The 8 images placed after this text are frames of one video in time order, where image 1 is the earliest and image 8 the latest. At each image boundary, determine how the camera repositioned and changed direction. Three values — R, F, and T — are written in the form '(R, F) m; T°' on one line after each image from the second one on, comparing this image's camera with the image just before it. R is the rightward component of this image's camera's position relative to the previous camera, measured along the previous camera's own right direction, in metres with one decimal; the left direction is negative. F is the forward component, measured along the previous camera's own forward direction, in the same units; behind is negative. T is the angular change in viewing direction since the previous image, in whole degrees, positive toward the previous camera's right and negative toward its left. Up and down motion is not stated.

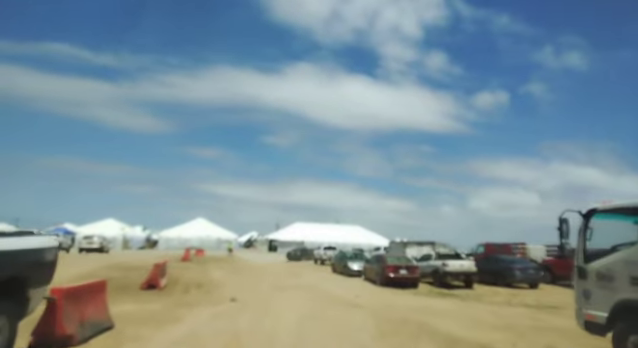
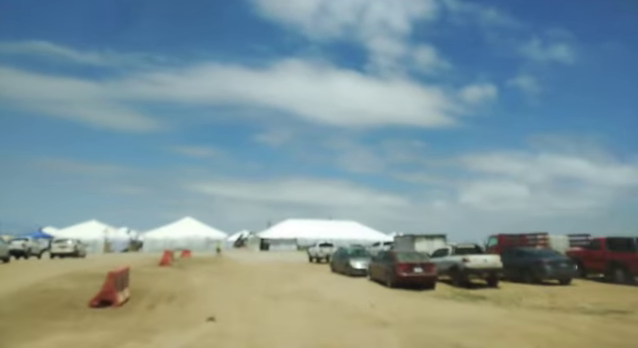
(-0.3, +3.1) m; +1°
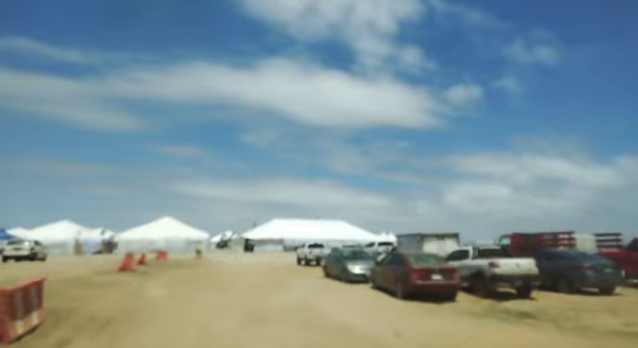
(-0.3, +3.5) m; +2°
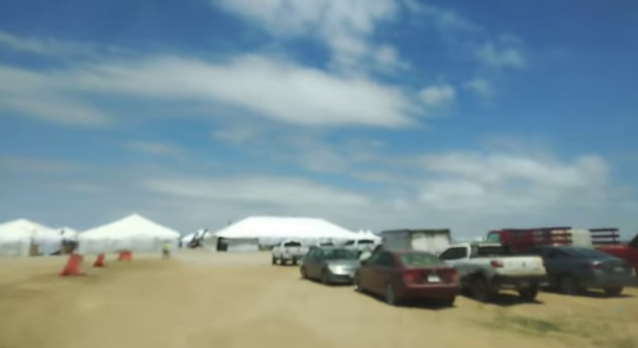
(-0.1, +2.1) m; +3°
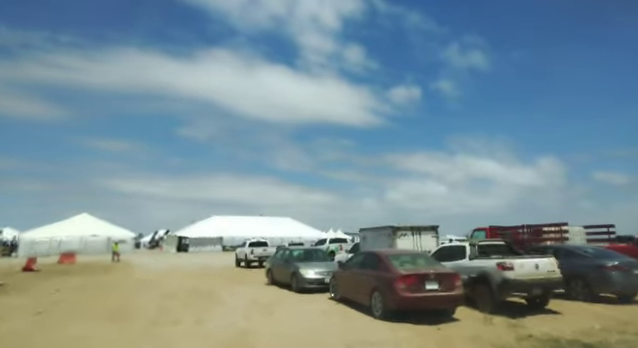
(-0.1, +2.7) m; +4°
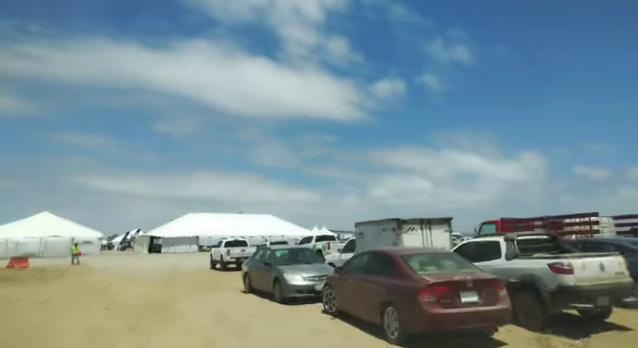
(-0.2, +2.9) m; +3°
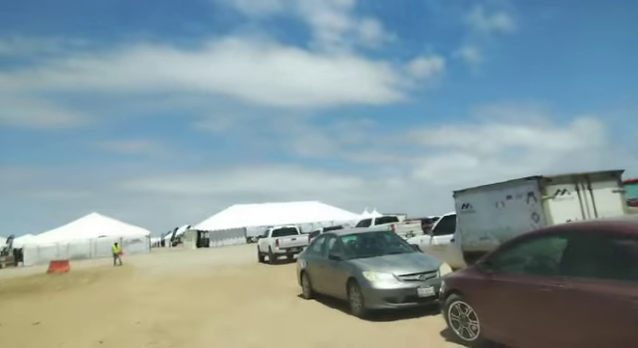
(-0.9, +4.4) m; -6°
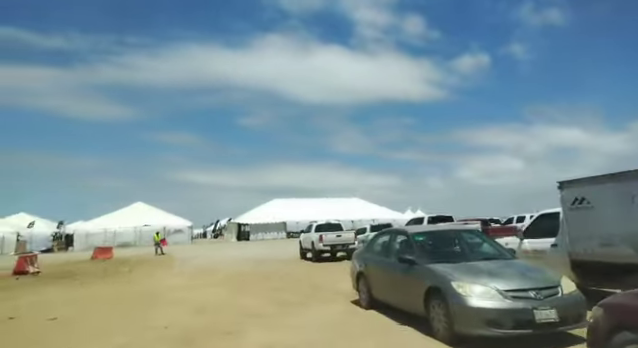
(-0.5, +1.9) m; -5°
